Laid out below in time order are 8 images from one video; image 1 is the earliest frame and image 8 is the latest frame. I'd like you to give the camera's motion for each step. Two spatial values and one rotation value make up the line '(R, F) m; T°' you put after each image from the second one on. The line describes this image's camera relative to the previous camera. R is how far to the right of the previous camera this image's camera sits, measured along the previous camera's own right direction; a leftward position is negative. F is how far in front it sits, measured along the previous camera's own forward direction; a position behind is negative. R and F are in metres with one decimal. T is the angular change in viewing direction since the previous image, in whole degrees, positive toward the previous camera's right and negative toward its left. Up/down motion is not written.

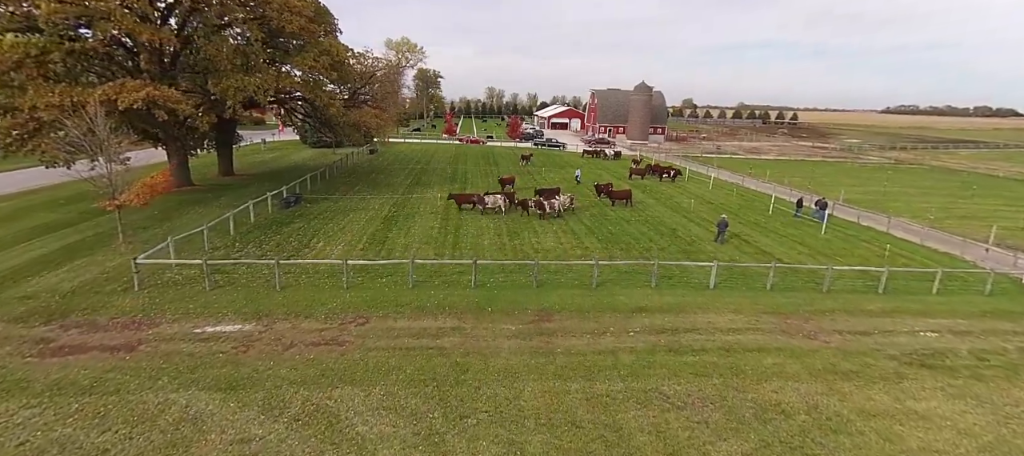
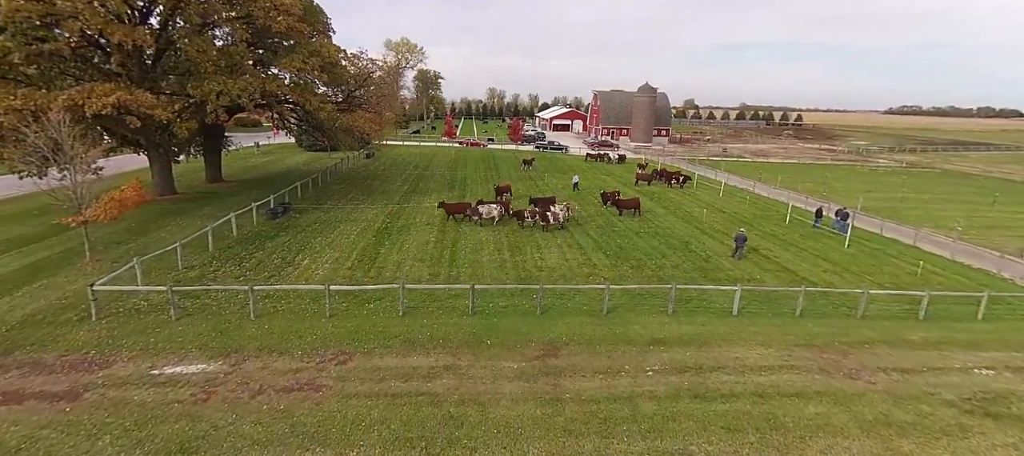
(0.0, +1.4) m; 0°
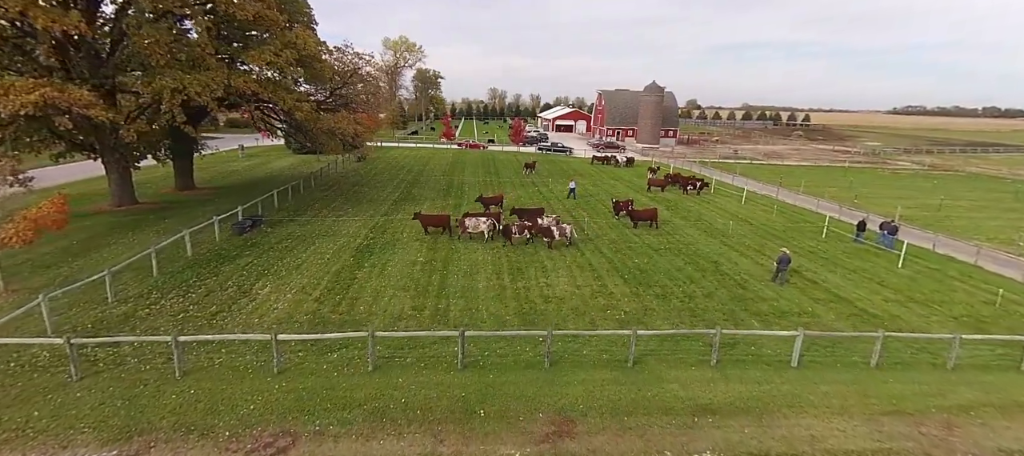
(0.0, +2.8) m; 0°
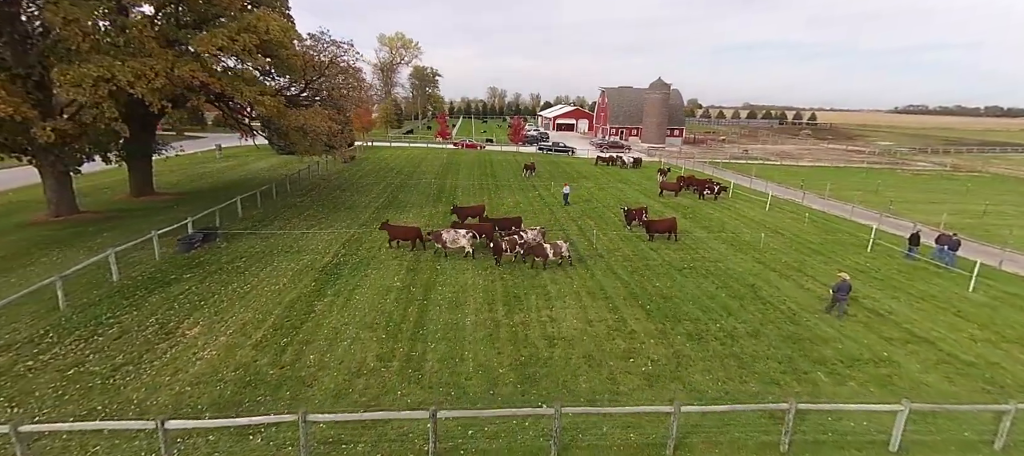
(+0.1, +3.0) m; 0°
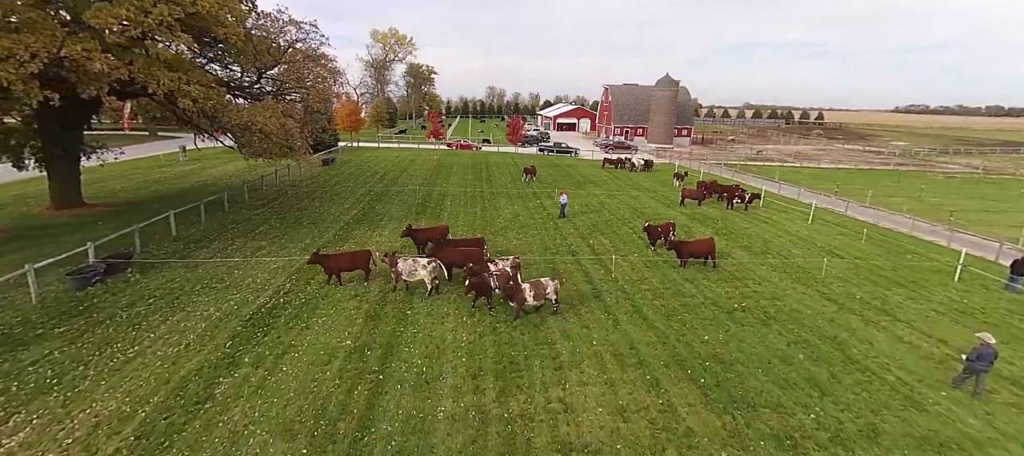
(+0.1, +3.9) m; 0°
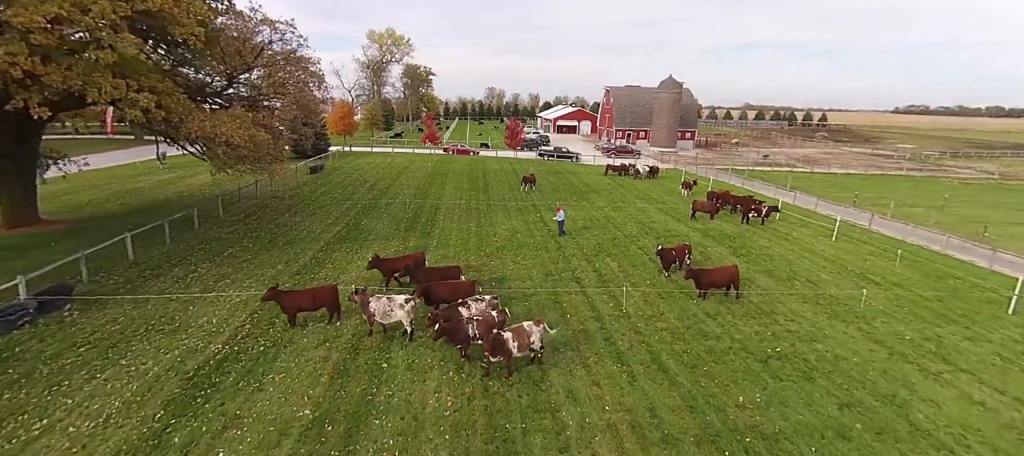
(+0.1, +1.8) m; 0°
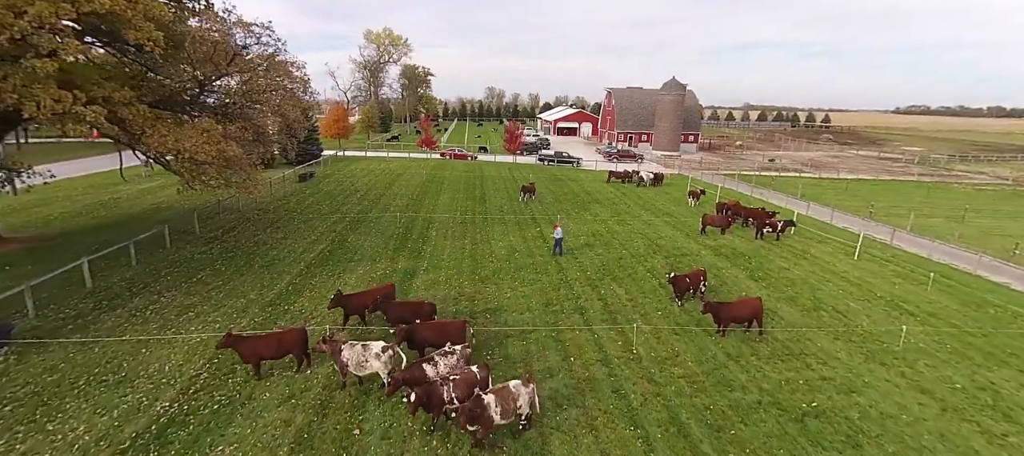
(+0.1, +1.4) m; 0°
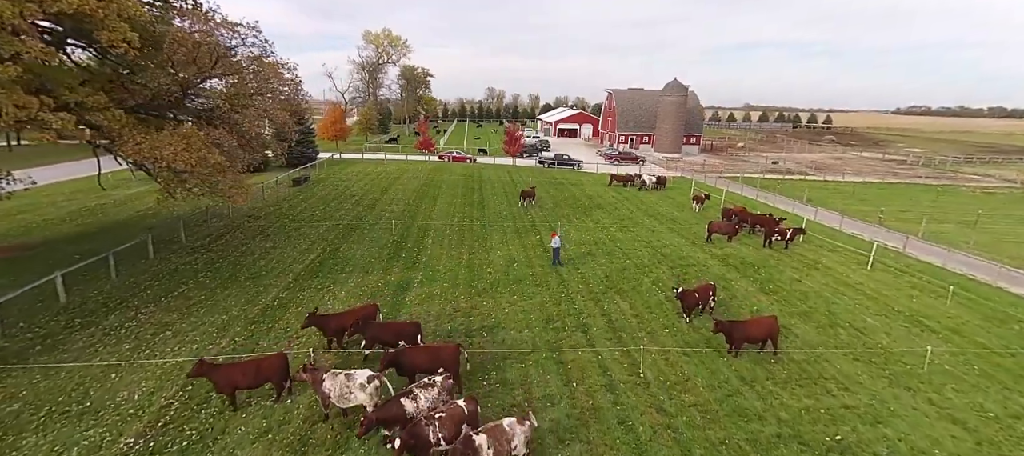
(0.0, +0.8) m; 0°
